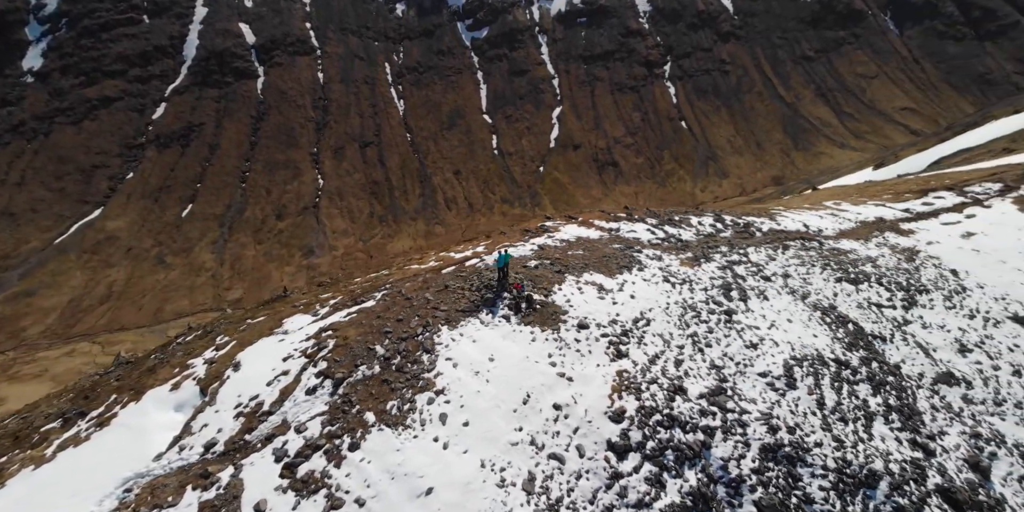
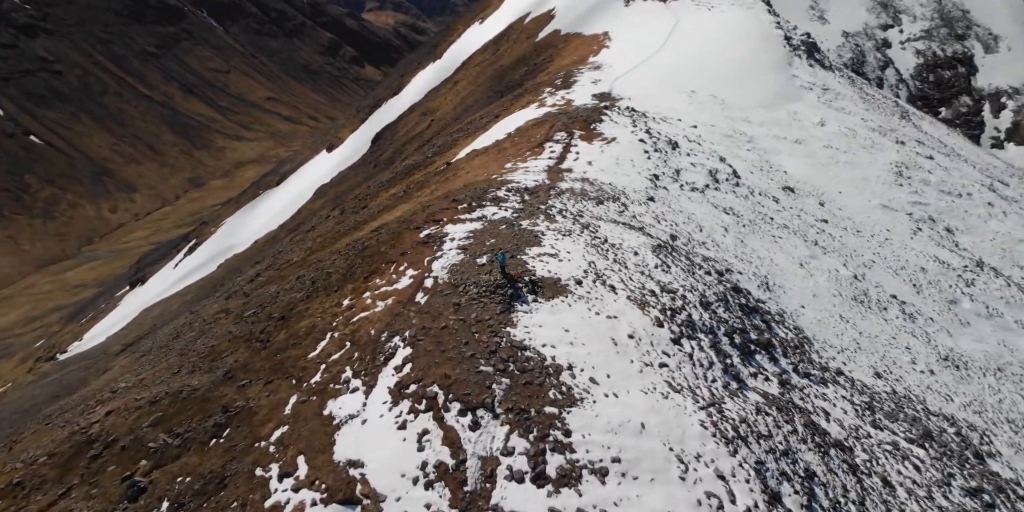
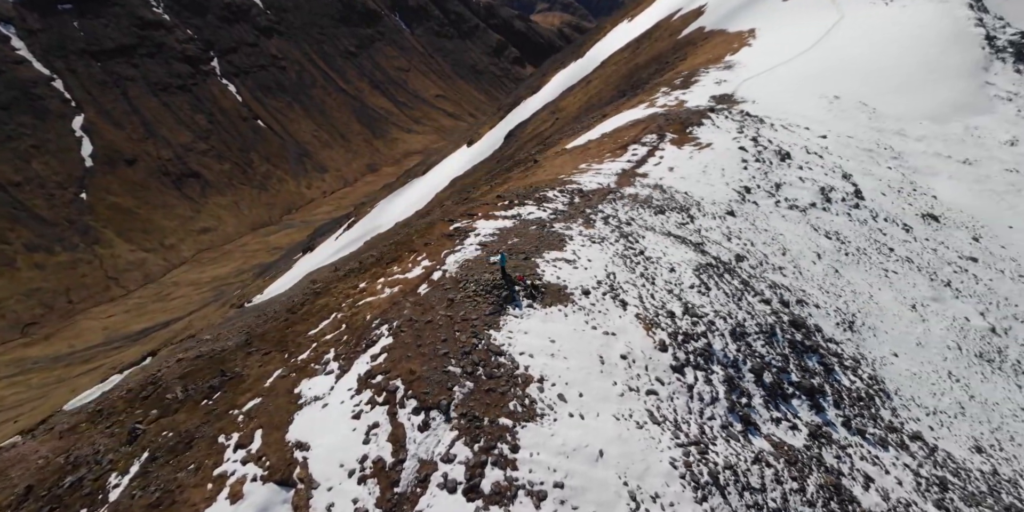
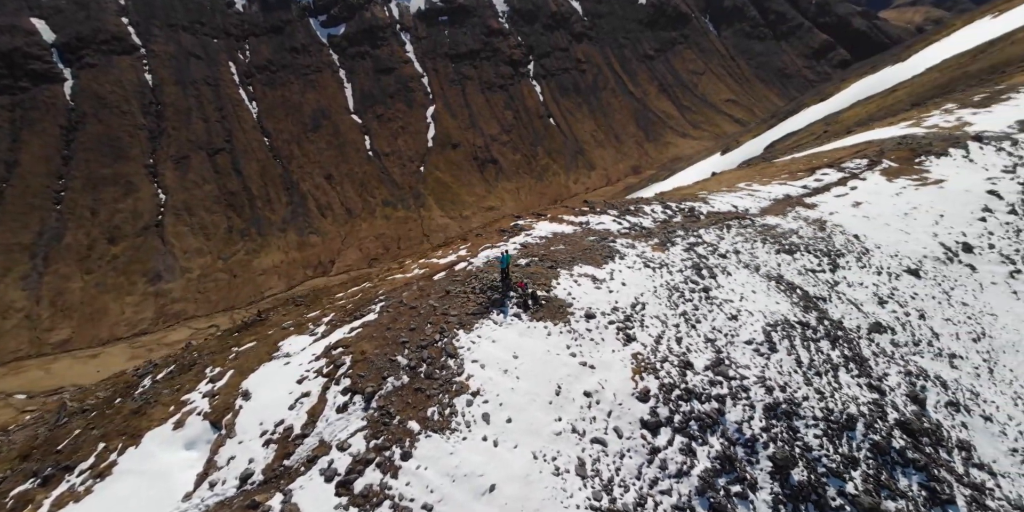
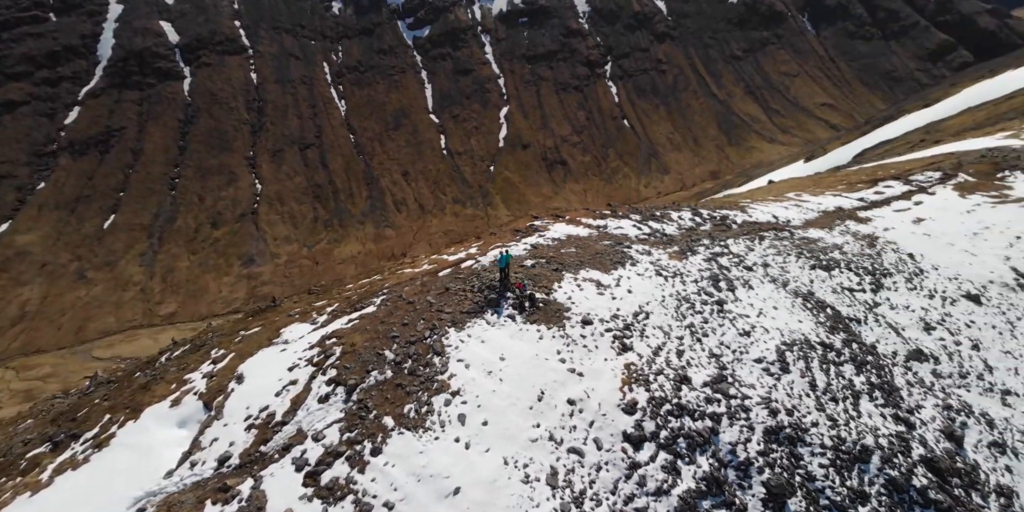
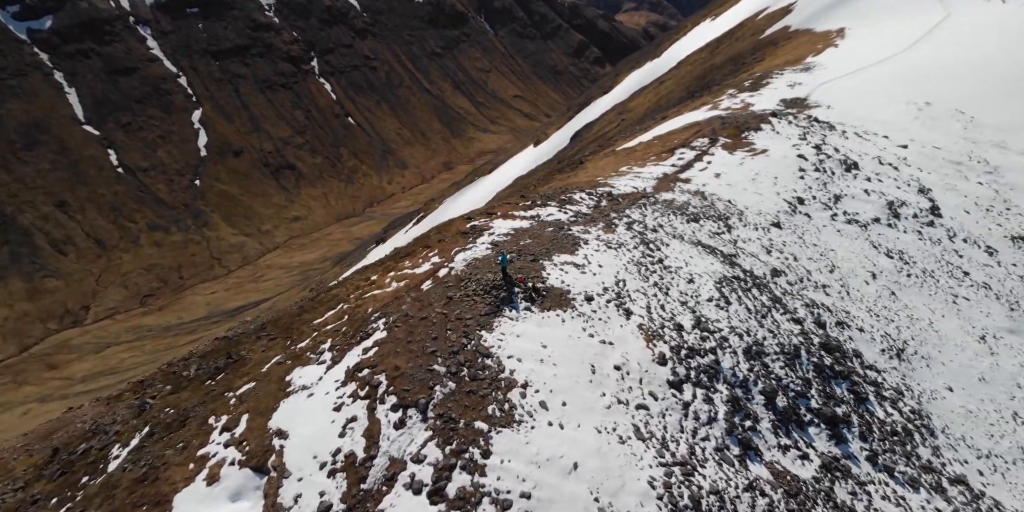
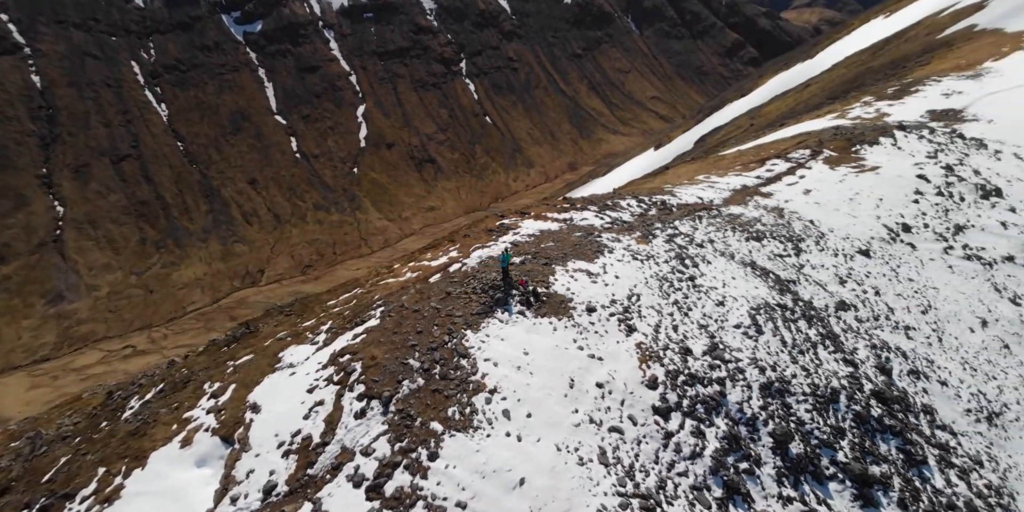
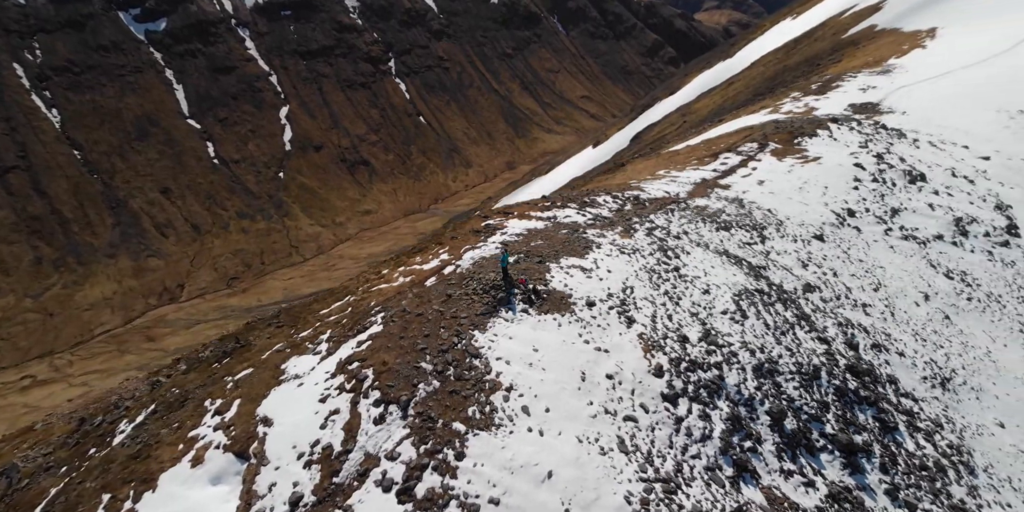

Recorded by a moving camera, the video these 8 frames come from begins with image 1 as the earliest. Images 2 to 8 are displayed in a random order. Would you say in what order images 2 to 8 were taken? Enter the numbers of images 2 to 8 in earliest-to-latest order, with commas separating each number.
5, 4, 7, 8, 6, 3, 2
